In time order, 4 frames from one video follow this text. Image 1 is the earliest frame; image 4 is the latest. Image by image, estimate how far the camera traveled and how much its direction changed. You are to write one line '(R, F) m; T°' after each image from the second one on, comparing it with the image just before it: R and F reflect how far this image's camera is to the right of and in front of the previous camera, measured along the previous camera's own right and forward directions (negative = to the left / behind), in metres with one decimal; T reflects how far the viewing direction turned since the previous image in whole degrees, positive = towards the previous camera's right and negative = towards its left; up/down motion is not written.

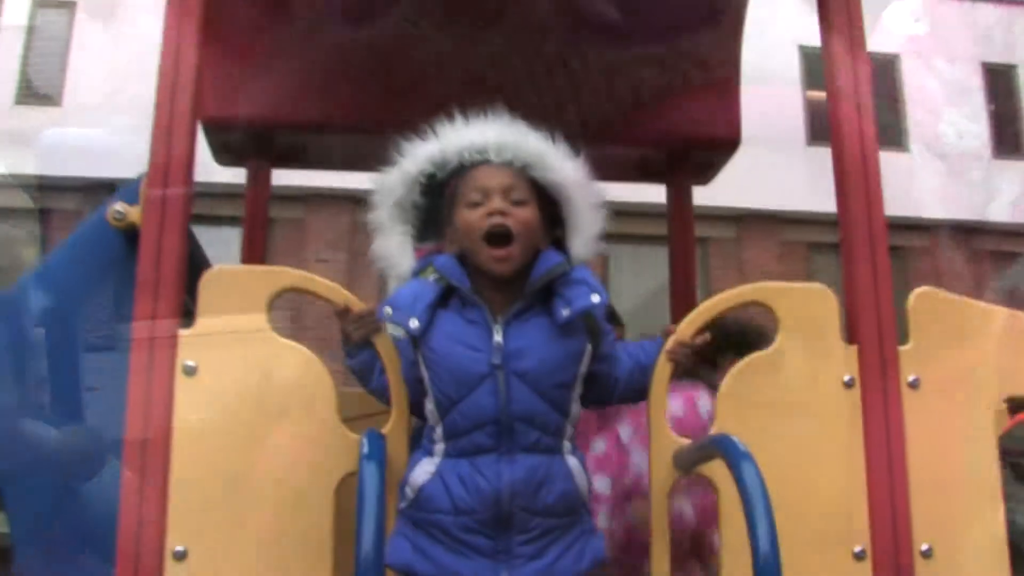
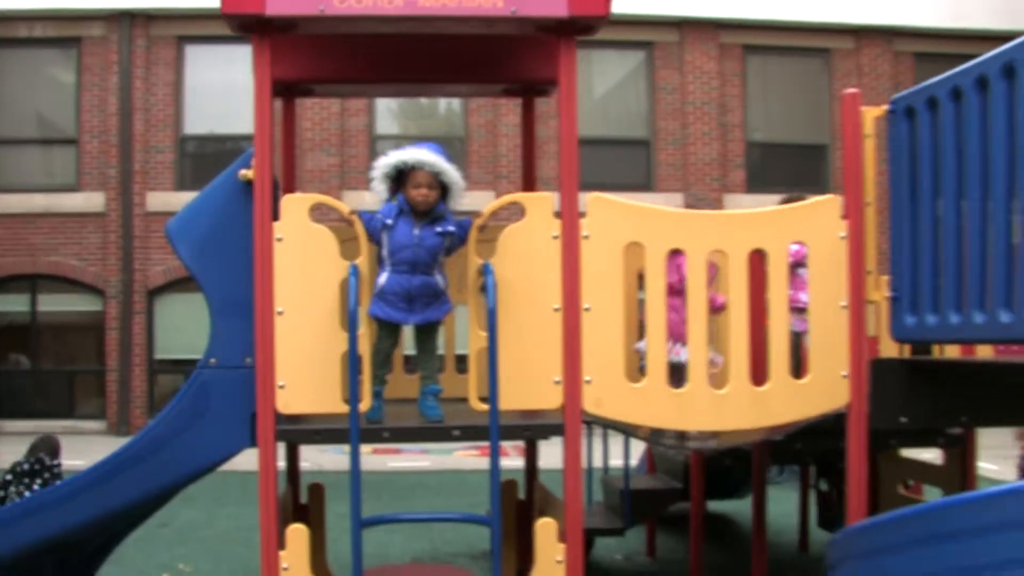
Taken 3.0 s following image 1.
(+0.3, -2.0) m; 0°
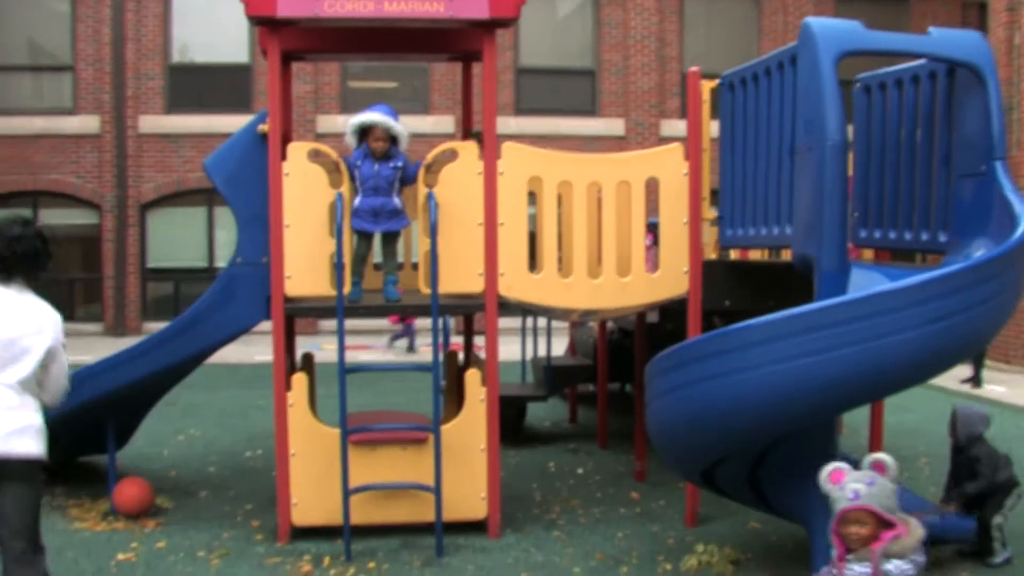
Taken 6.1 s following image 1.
(+0.1, -1.5) m; +2°
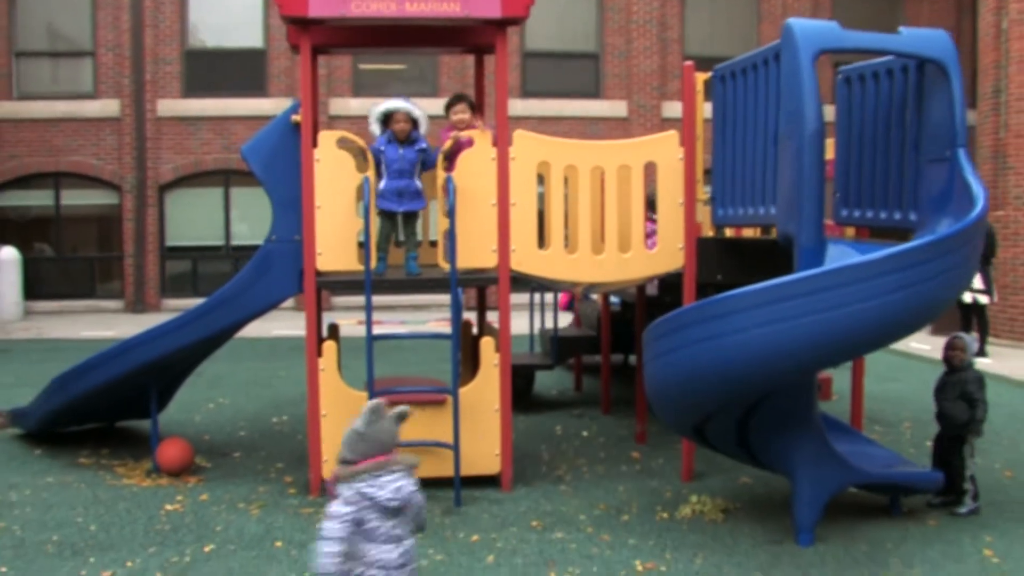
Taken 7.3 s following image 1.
(0.0, -0.5) m; 0°
